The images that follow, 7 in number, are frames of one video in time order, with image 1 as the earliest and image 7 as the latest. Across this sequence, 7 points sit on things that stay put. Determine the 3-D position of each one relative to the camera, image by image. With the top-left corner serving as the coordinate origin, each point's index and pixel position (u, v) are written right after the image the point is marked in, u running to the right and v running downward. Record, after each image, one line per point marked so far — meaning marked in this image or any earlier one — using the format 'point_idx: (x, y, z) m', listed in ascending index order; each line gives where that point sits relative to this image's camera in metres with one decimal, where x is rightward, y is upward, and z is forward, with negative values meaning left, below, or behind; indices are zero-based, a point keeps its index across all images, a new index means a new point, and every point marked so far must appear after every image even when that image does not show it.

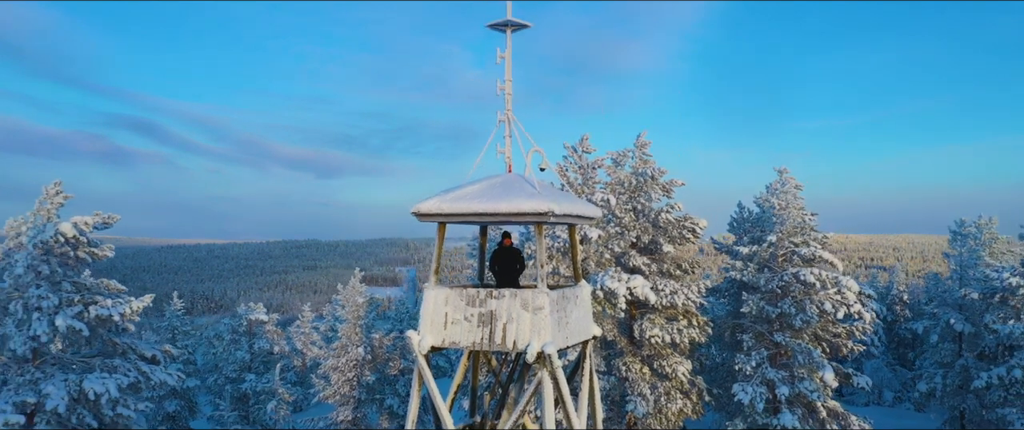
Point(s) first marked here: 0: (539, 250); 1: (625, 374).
0: (+0.4, -0.4, +8.1) m
1: (+2.4, -3.9, +15.4) m
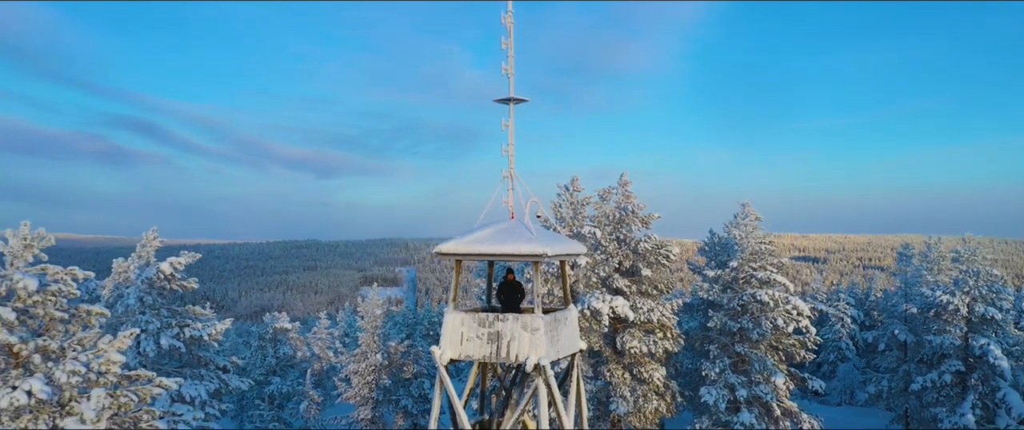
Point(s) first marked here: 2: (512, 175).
0: (+0.4, -1.0, +10.0) m
1: (+2.4, -4.4, +17.3) m
2: (0.0, +0.6, +12.5) m
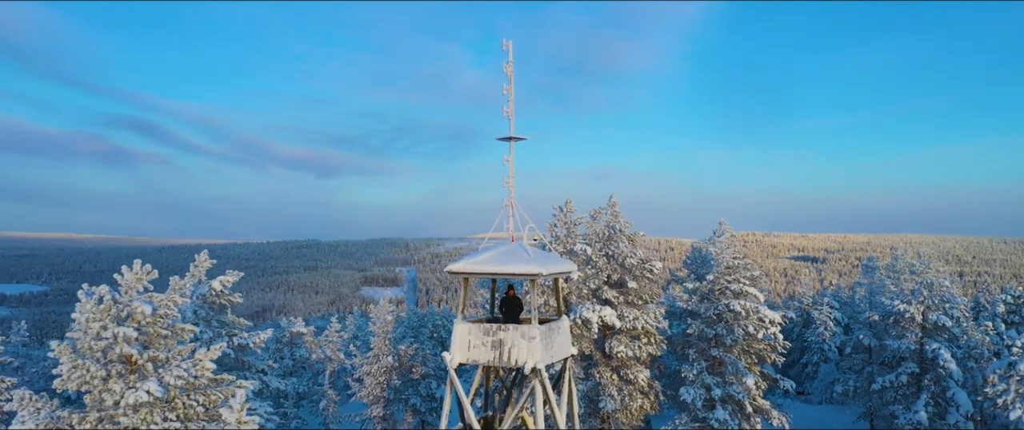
0: (+0.4, -1.4, +11.5) m
1: (+2.5, -4.8, +18.8) m
2: (0.0, +0.2, +13.9) m
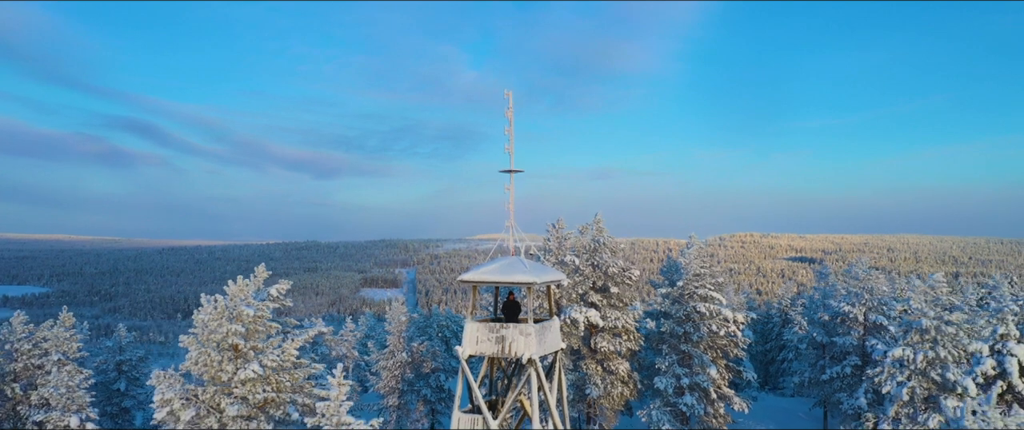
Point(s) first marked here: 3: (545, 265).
0: (+0.4, -1.8, +13.9) m
1: (+2.4, -5.2, +21.2) m
2: (0.0, -0.2, +16.4) m
3: (+0.7, -1.2, +14.5) m
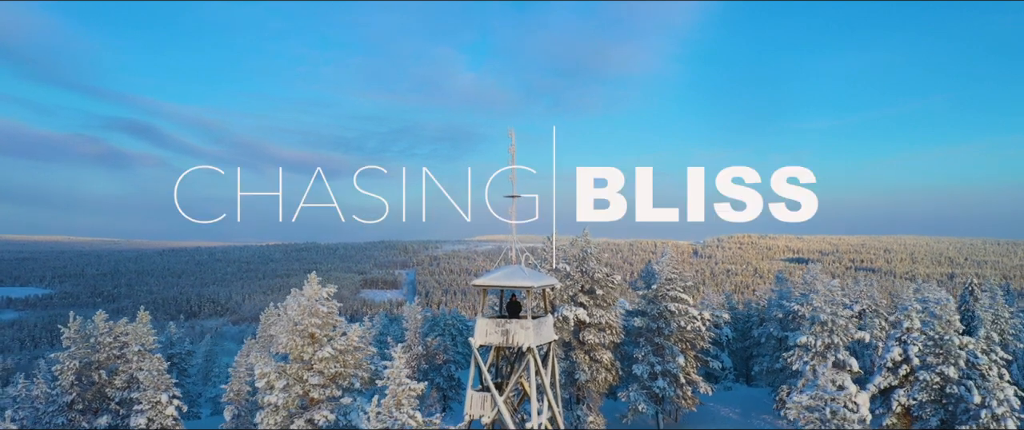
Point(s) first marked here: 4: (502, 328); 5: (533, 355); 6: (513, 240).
0: (+0.4, -2.3, +17.1) m
1: (+2.5, -5.7, +24.4) m
2: (+0.1, -0.6, +19.6) m
3: (+0.8, -1.6, +17.7) m
4: (-0.3, -3.0, +16.7) m
5: (+0.5, -3.7, +16.6) m
6: (0.0, -0.7, +18.9) m
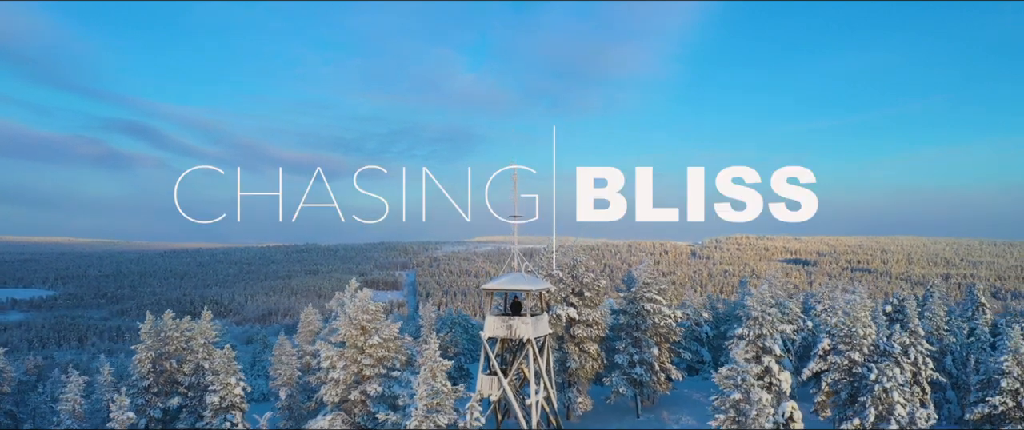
0: (+0.5, -2.8, +20.8) m
1: (+2.6, -6.2, +28.2) m
2: (+0.1, -1.2, +23.3) m
3: (+0.9, -2.1, +21.4) m
4: (-0.2, -3.5, +20.5) m
5: (+0.6, -4.2, +20.3) m
6: (+0.1, -1.2, +22.7) m
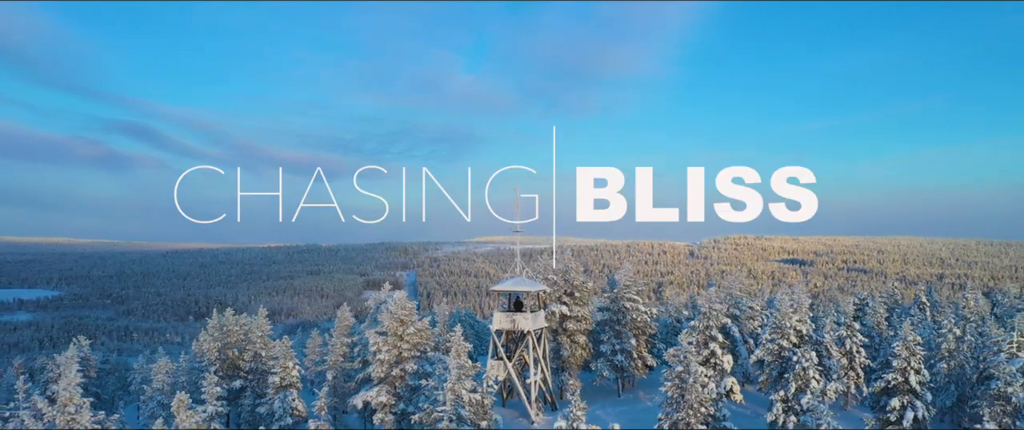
0: (+0.6, -3.4, +25.5) m
1: (+2.7, -6.8, +32.8) m
2: (+0.3, -1.8, +28.0) m
3: (+1.0, -2.7, +26.1) m
4: (-0.1, -4.1, +25.1) m
5: (+0.7, -4.8, +25.0) m
6: (+0.2, -1.8, +27.3) m
